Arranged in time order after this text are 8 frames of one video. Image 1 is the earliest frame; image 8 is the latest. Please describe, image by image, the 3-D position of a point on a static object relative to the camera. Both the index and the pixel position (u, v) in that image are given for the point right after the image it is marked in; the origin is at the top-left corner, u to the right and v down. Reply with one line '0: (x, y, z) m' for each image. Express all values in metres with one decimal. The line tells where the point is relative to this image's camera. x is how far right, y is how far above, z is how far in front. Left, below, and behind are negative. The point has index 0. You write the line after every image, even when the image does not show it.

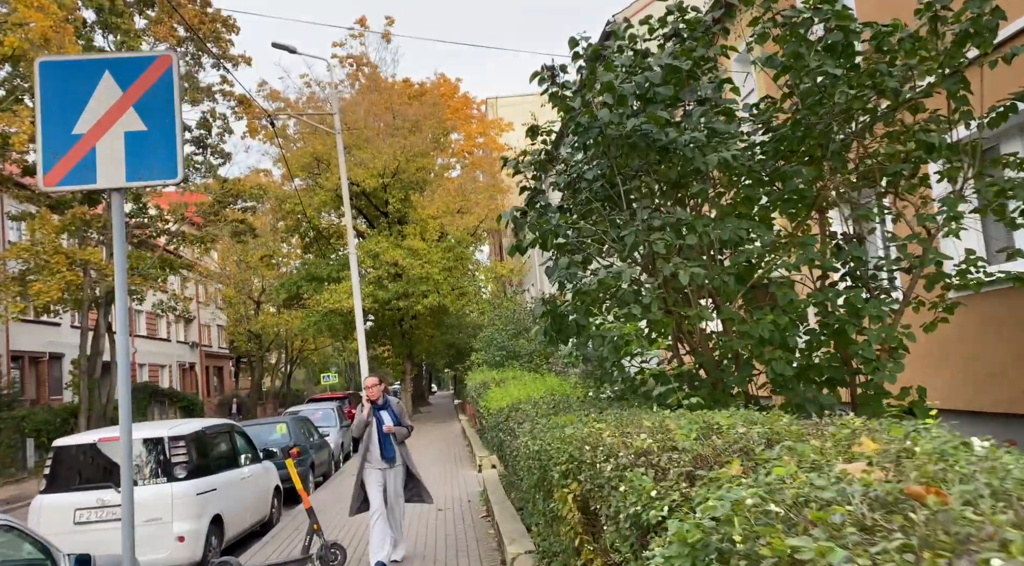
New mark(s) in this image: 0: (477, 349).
0: (-0.9, -1.6, +19.2) m
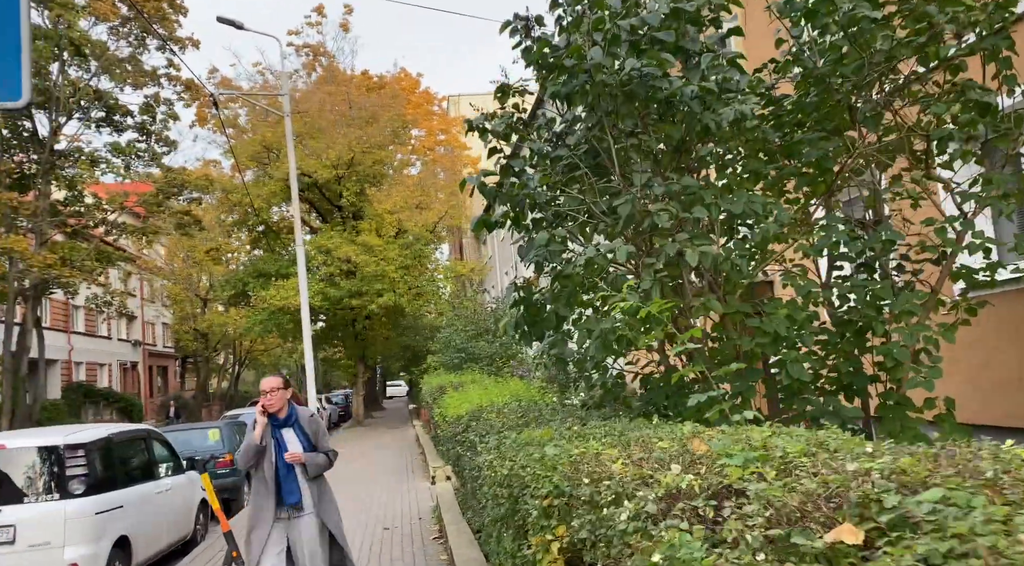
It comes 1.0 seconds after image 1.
0: (-1.9, -1.6, +18.2) m
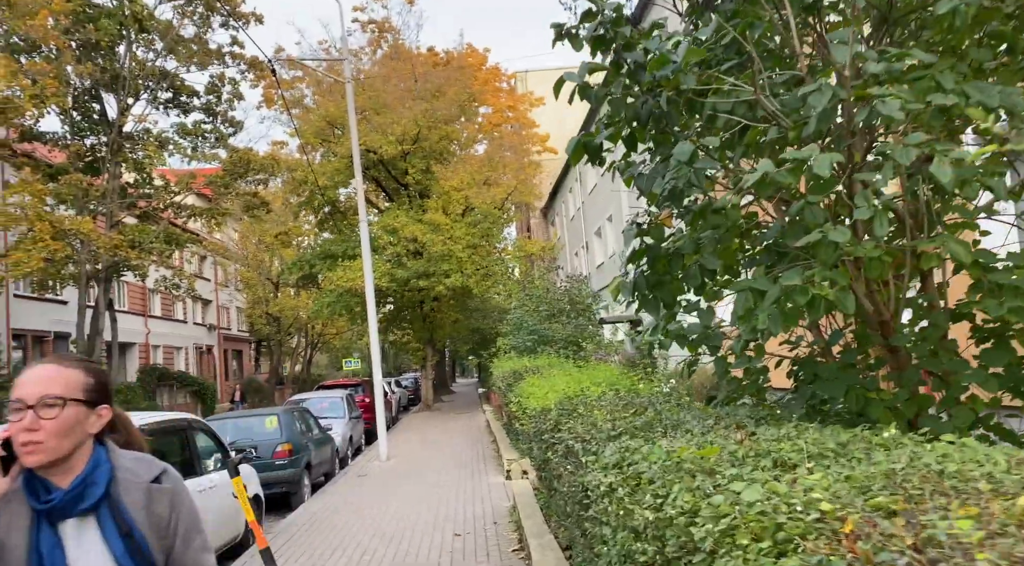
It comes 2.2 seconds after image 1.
0: (-0.2, -1.1, +17.2) m
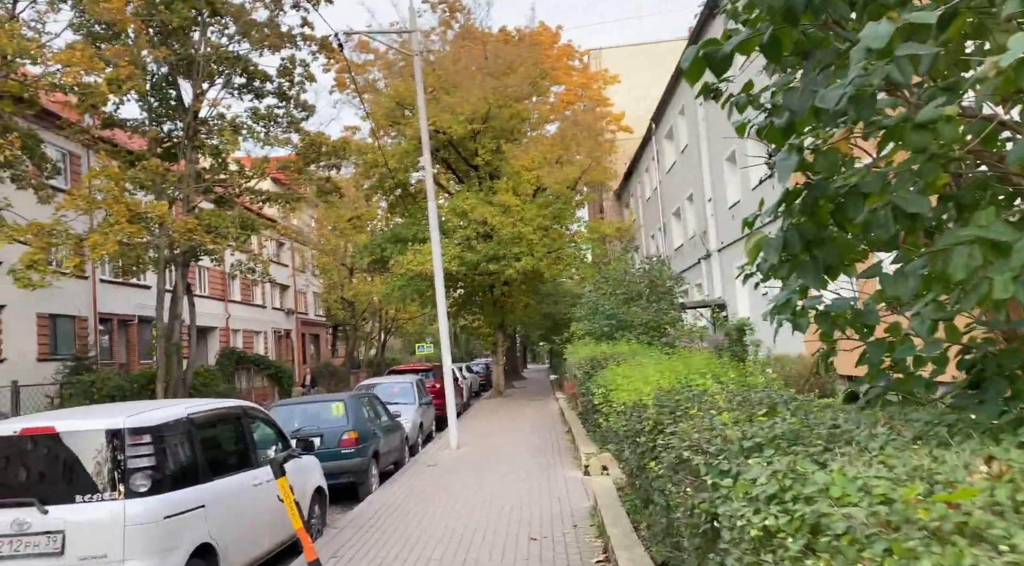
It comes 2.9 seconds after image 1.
0: (+1.4, -0.7, +16.4) m
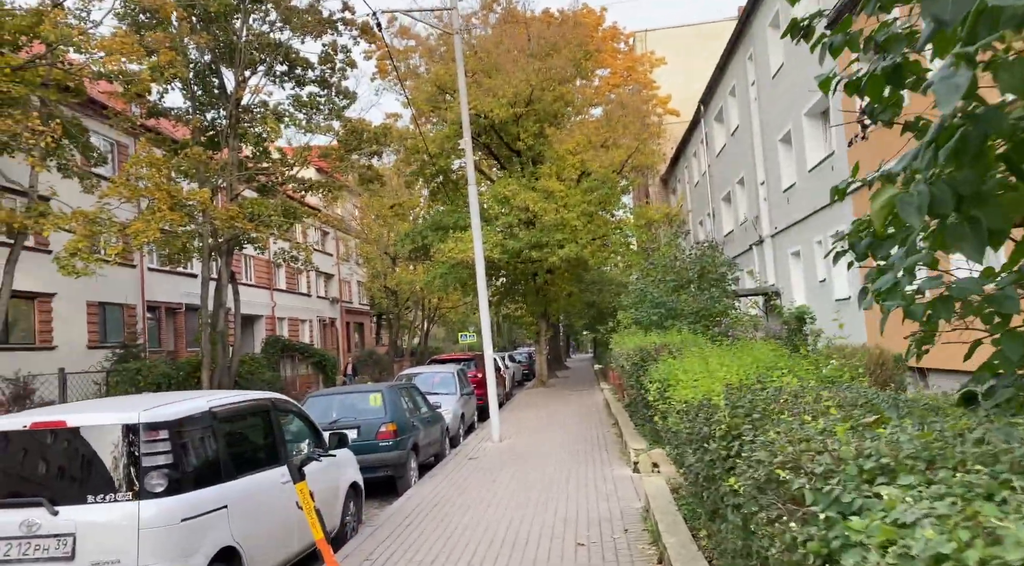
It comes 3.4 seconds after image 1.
0: (+2.3, -0.4, +15.8) m
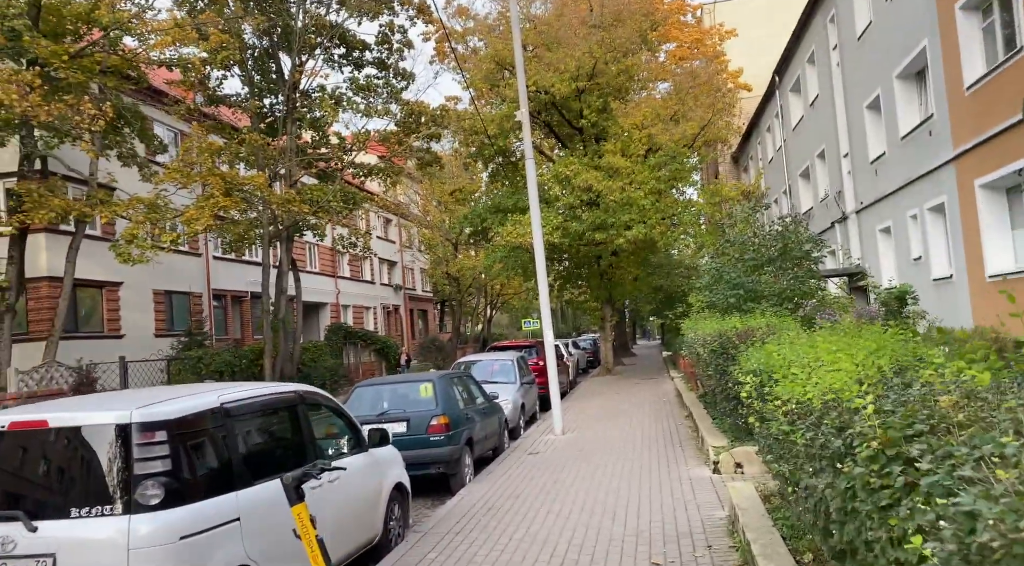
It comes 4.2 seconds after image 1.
0: (+3.5, -0.1, +14.7) m
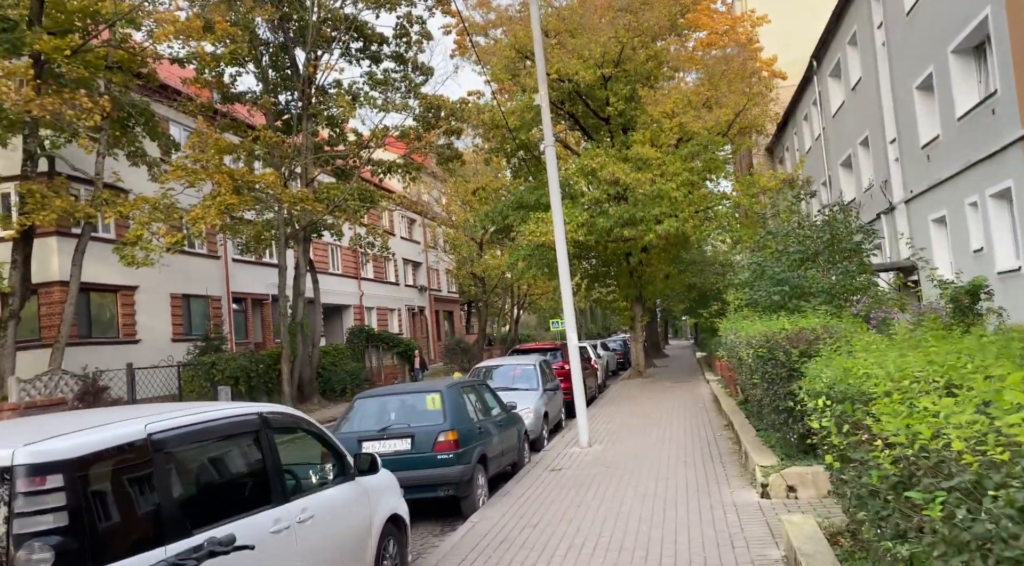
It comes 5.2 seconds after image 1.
0: (+3.9, 0.0, +13.6) m
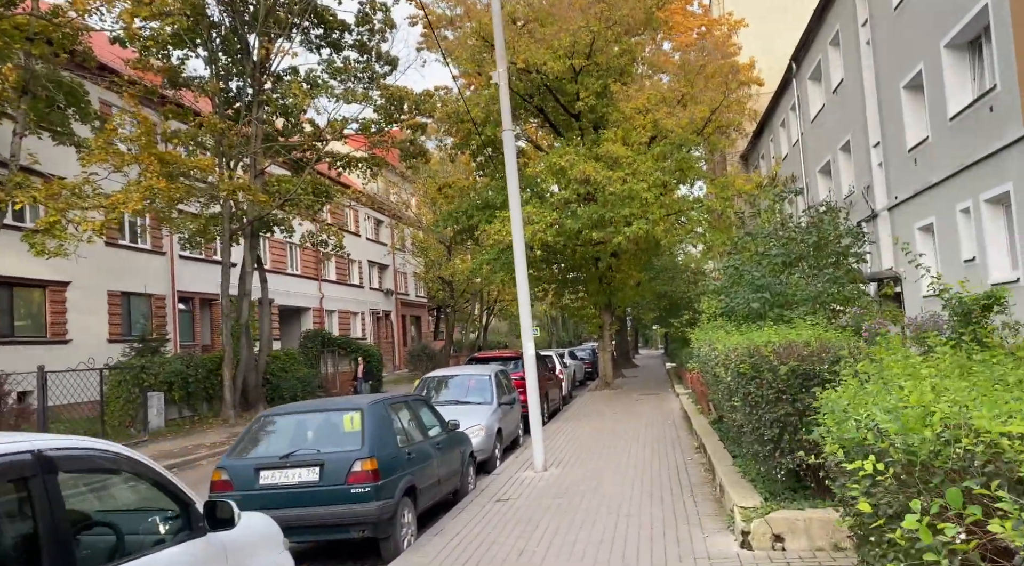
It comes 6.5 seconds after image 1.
0: (+3.2, -0.1, +12.5) m
